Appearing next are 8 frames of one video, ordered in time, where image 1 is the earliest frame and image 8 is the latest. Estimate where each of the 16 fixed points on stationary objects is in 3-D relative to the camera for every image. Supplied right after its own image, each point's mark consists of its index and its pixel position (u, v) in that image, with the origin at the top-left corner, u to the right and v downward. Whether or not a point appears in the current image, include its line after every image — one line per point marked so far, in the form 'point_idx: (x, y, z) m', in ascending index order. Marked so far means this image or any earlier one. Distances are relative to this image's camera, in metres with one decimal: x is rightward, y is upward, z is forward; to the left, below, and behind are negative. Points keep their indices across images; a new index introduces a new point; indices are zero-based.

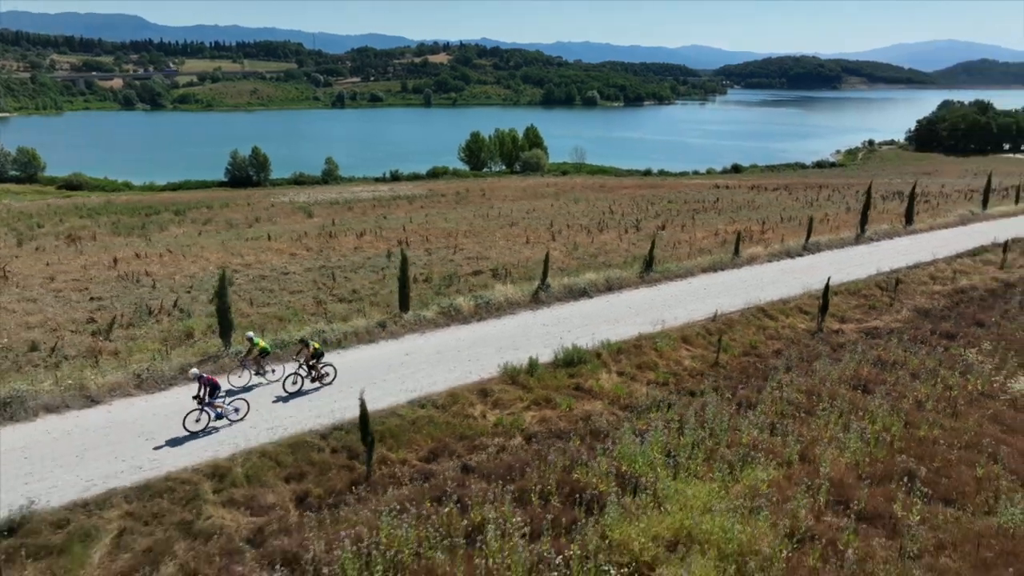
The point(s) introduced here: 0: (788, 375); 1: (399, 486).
0: (+6.2, -1.9, +16.3) m
1: (-1.7, -3.1, +11.5) m
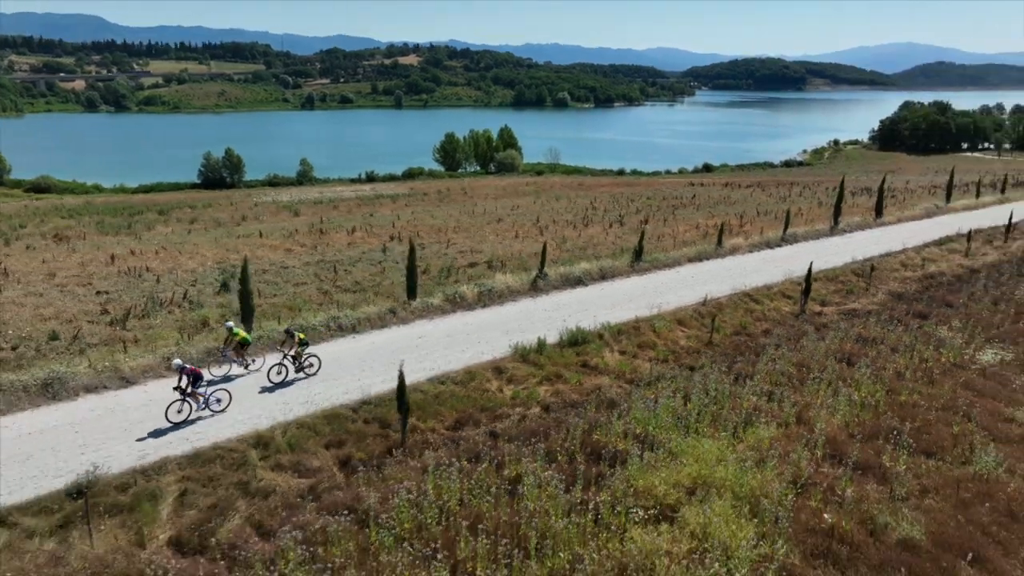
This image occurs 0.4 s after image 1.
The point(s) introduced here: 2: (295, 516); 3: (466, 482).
0: (+6.4, -1.5, +17.6) m
1: (-1.3, -2.7, +12.4) m
2: (-3.0, -3.1, +10.1) m
3: (-0.6, -2.8, +10.8) m
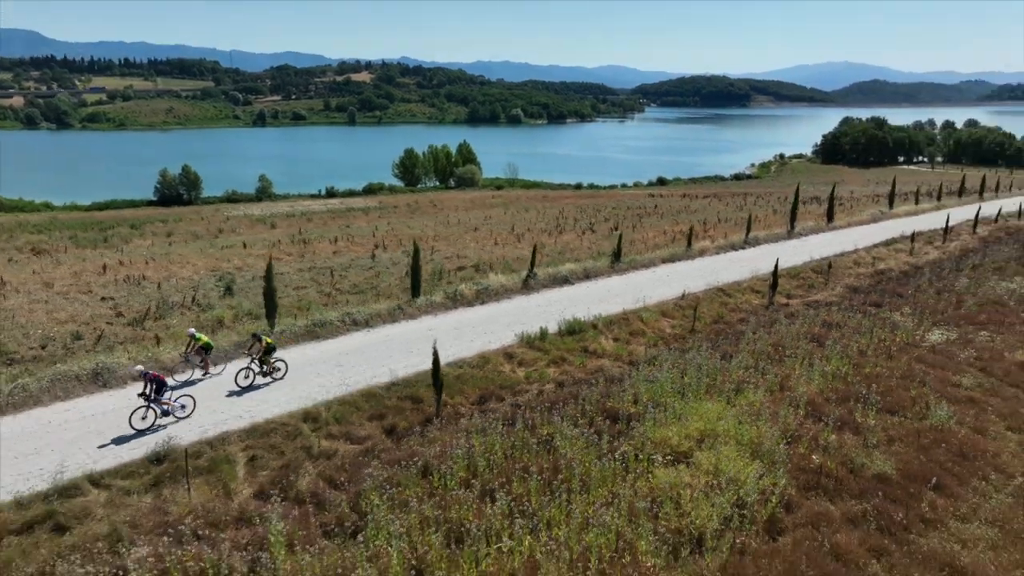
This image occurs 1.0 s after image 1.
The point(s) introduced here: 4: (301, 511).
0: (+6.6, -1.2, +19.6) m
1: (-0.8, -2.5, +14.0) m
2: (-2.4, -2.9, +11.6) m
3: (-0.1, -2.6, +12.3) m
4: (-3.0, -3.1, +10.2) m
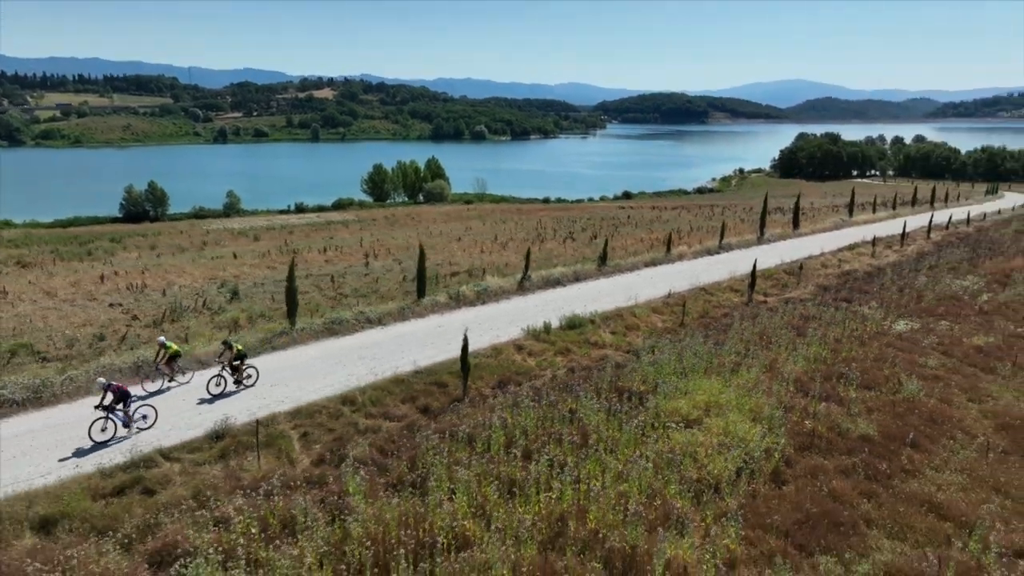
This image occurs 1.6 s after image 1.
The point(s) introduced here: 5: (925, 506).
0: (+6.7, -1.1, +21.3) m
1: (-0.4, -2.3, +15.3) m
2: (-1.8, -2.7, +12.8) m
3: (+0.5, -2.3, +13.7) m
4: (-2.3, -2.9, +11.5) m
5: (+6.4, -3.4, +11.3) m
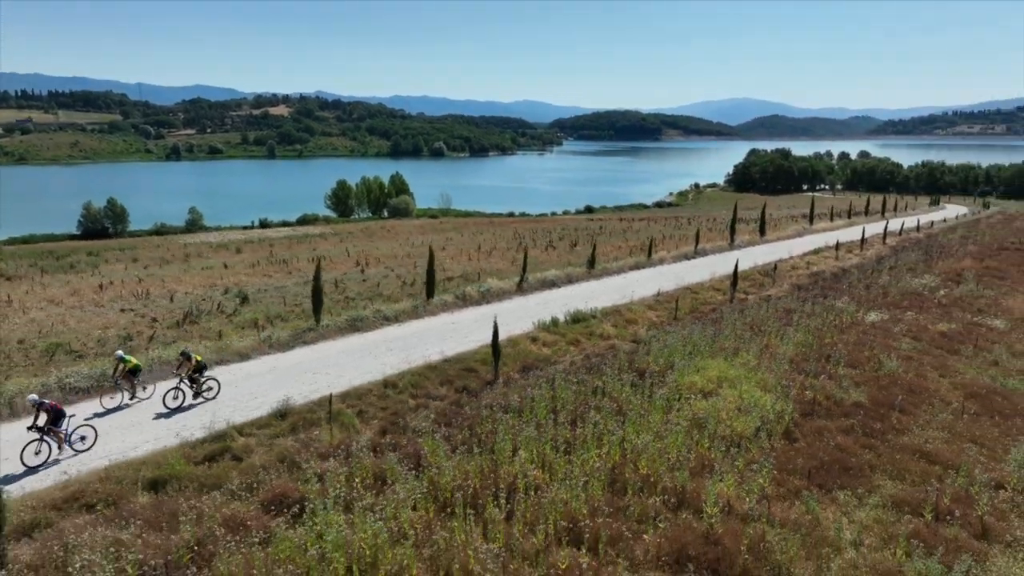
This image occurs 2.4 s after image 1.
0: (+7.0, -1.0, +23.2) m
1: (+0.3, -2.1, +16.7) m
2: (-1.0, -2.4, +14.2) m
3: (+1.2, -2.1, +15.2) m
4: (-1.5, -2.6, +12.8) m
5: (+7.3, -3.0, +13.1) m
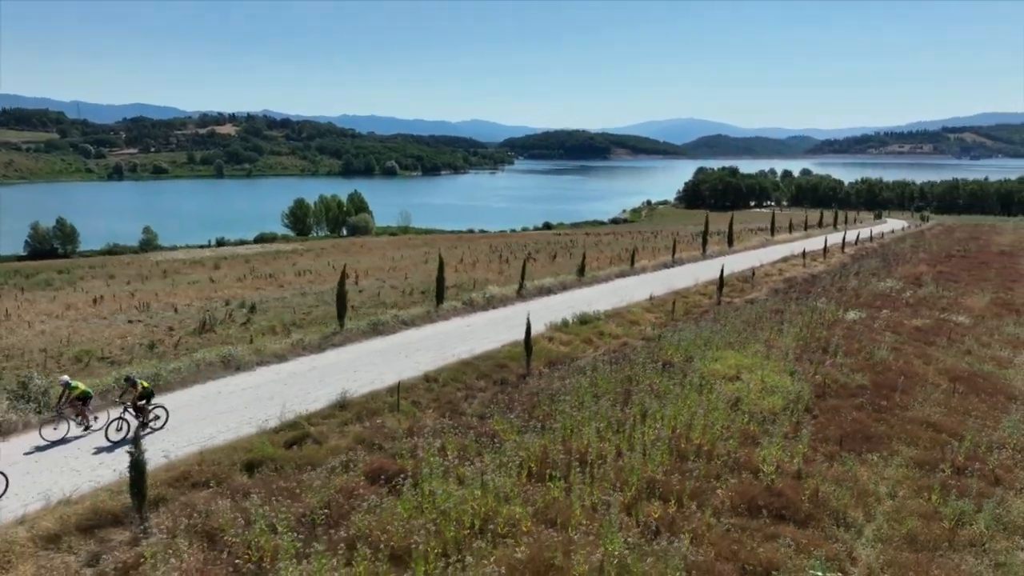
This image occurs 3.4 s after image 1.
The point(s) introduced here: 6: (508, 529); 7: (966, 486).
0: (+7.3, -1.0, +24.9) m
1: (+1.1, -2.1, +17.9) m
2: (0.0, -2.3, +15.3) m
3: (+2.1, -2.0, +16.5) m
4: (-0.4, -2.5, +13.8) m
5: (+8.4, -2.8, +14.7) m
6: (-0.1, -3.2, +9.5) m
7: (+7.3, -3.2, +11.6) m
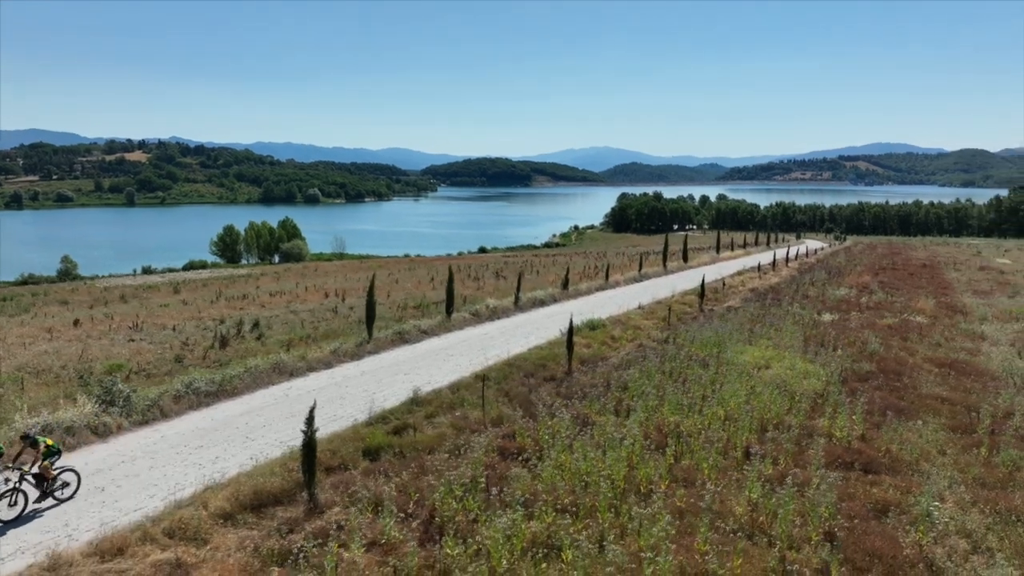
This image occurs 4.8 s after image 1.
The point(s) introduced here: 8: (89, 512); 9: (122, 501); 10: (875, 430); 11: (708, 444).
0: (+7.6, -1.2, +26.7) m
1: (+2.2, -2.1, +19.1) m
2: (+1.4, -2.3, +16.3) m
3: (+3.4, -2.0, +17.8) m
4: (+1.2, -2.4, +14.9) m
5: (+9.8, -2.6, +16.7) m
6: (+2.0, -2.9, +10.6) m
7: (+9.1, -2.9, +13.4) m
8: (-6.0, -3.1, +10.2) m
9: (-5.7, -3.1, +10.6) m
10: (+6.9, -2.7, +13.8) m
11: (+3.3, -2.6, +12.3) m
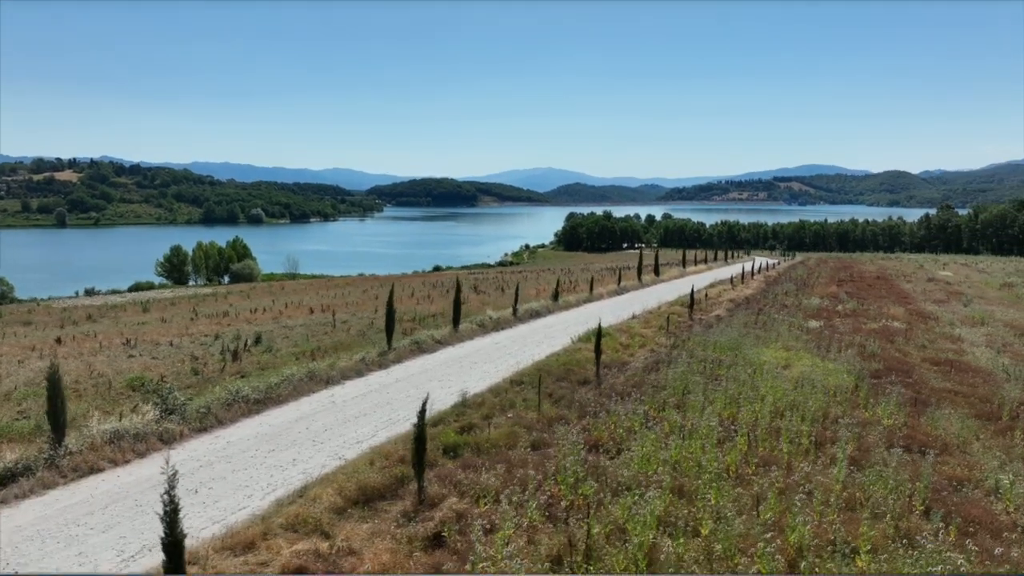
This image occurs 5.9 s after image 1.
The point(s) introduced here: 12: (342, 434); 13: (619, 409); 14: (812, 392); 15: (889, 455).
0: (+7.8, -1.5, +27.7) m
1: (+3.0, -2.2, +19.6) m
2: (+2.5, -2.4, +16.8) m
3: (+4.3, -2.1, +18.4) m
4: (+2.4, -2.4, +15.3) m
5: (+10.8, -2.6, +17.8) m
6: (+3.5, -2.8, +11.1) m
7: (+10.3, -2.8, +14.5) m
8: (-4.4, -3.1, +10.1) m
9: (-4.2, -3.1, +10.5) m
10: (+8.1, -2.6, +14.7) m
11: (+4.6, -2.6, +12.9) m
12: (-3.2, -2.8, +13.9) m
13: (+2.0, -2.5, +14.5) m
14: (+6.4, -2.3, +15.7) m
15: (+6.1, -2.7, +11.8) m
